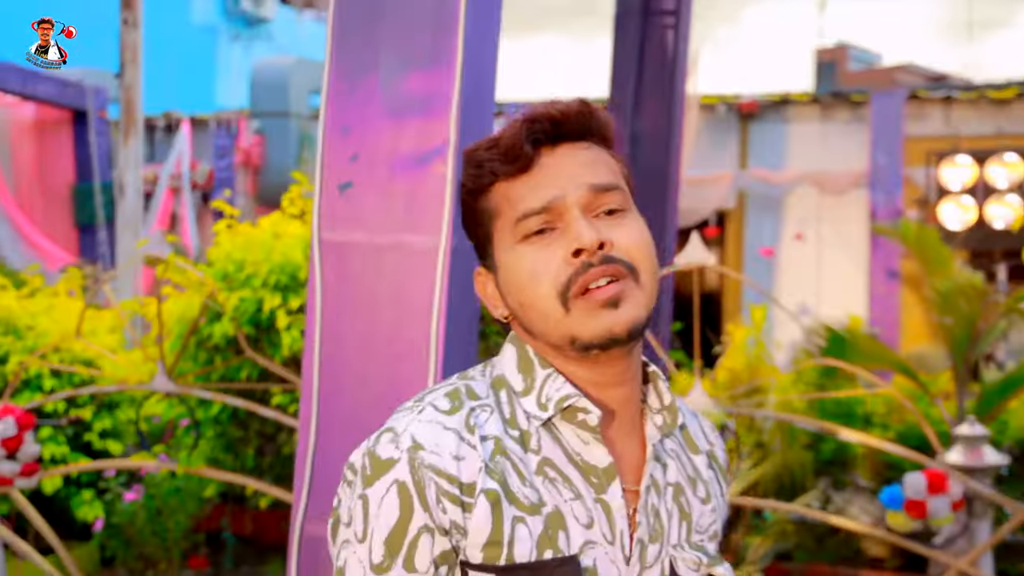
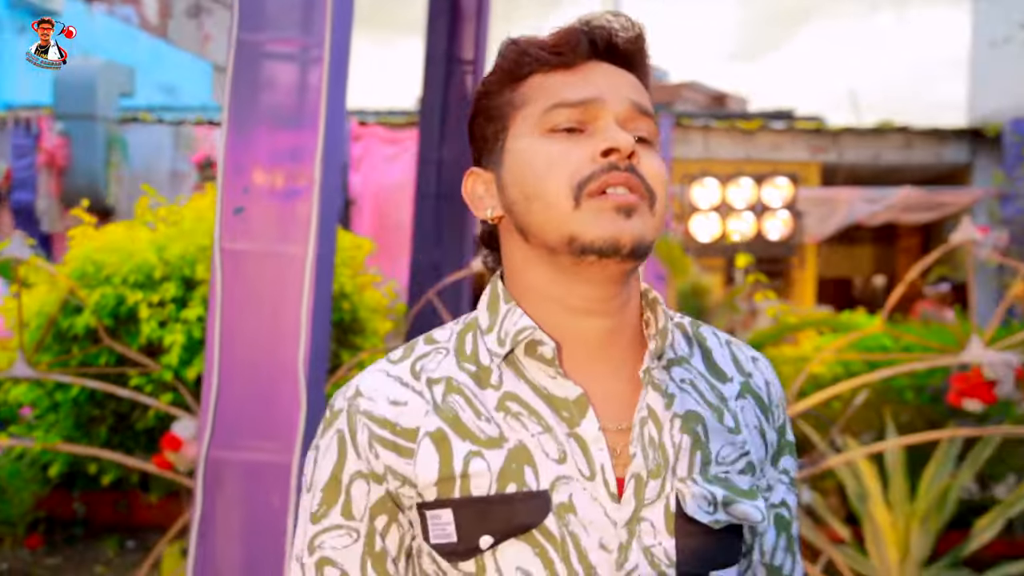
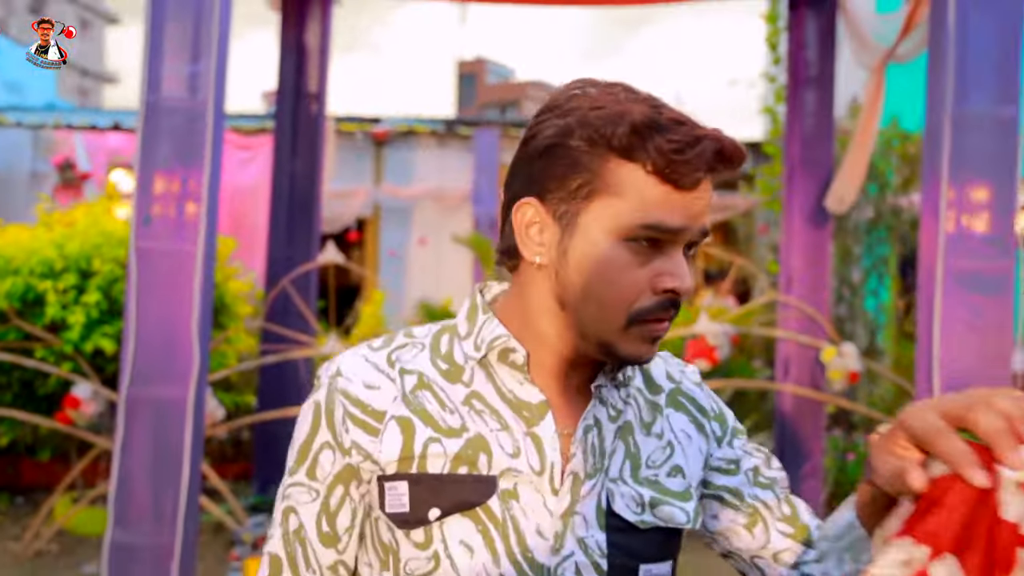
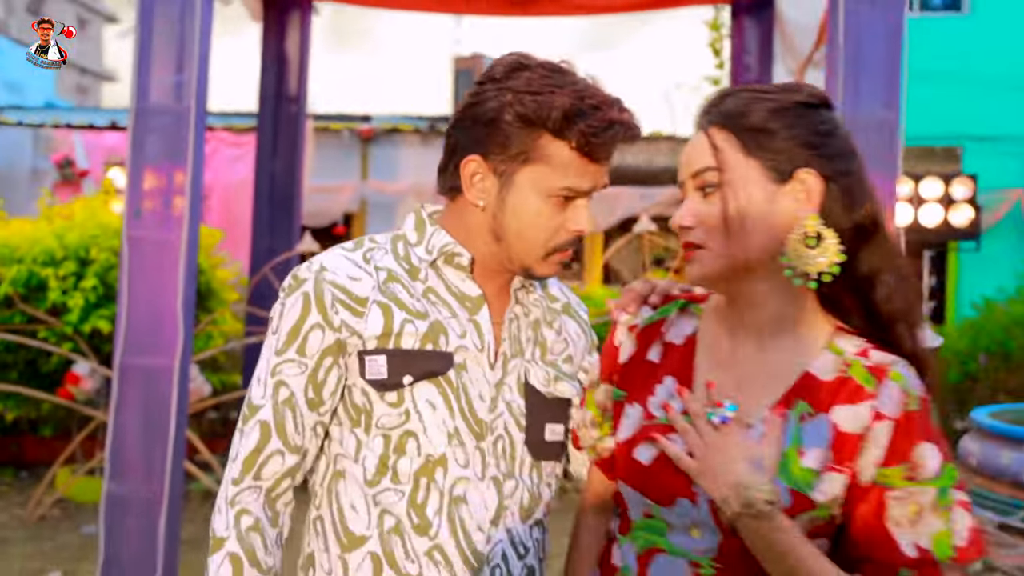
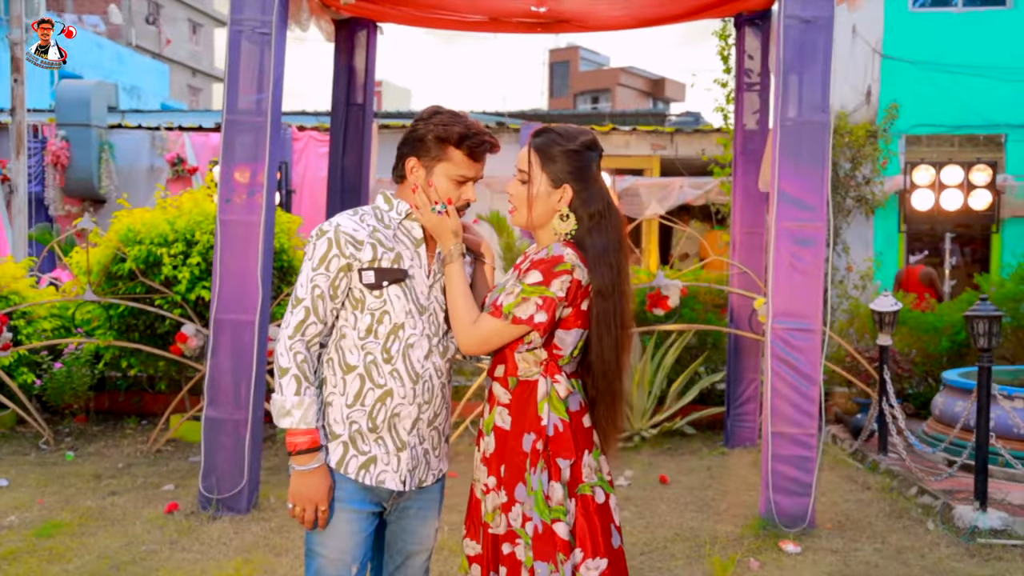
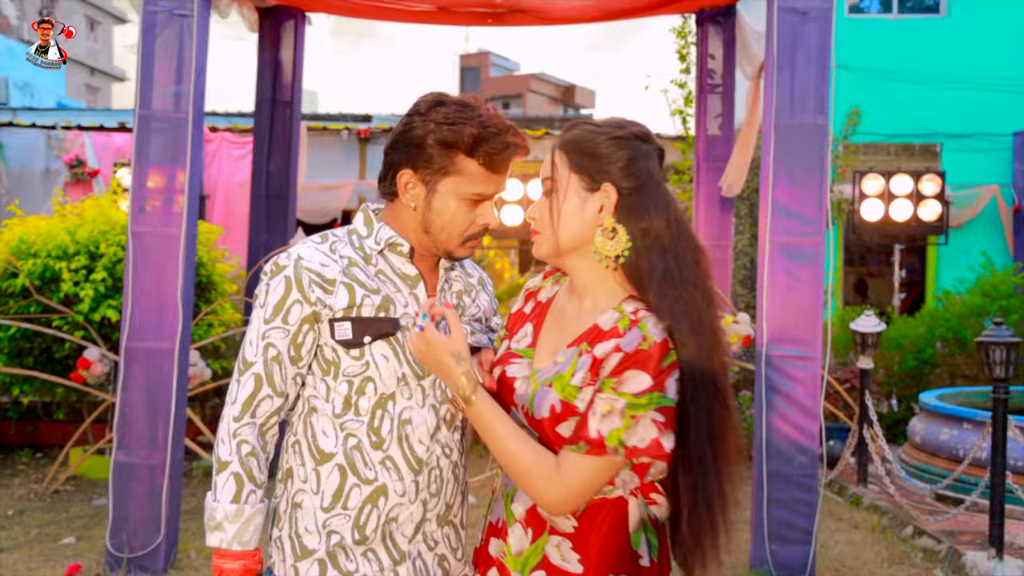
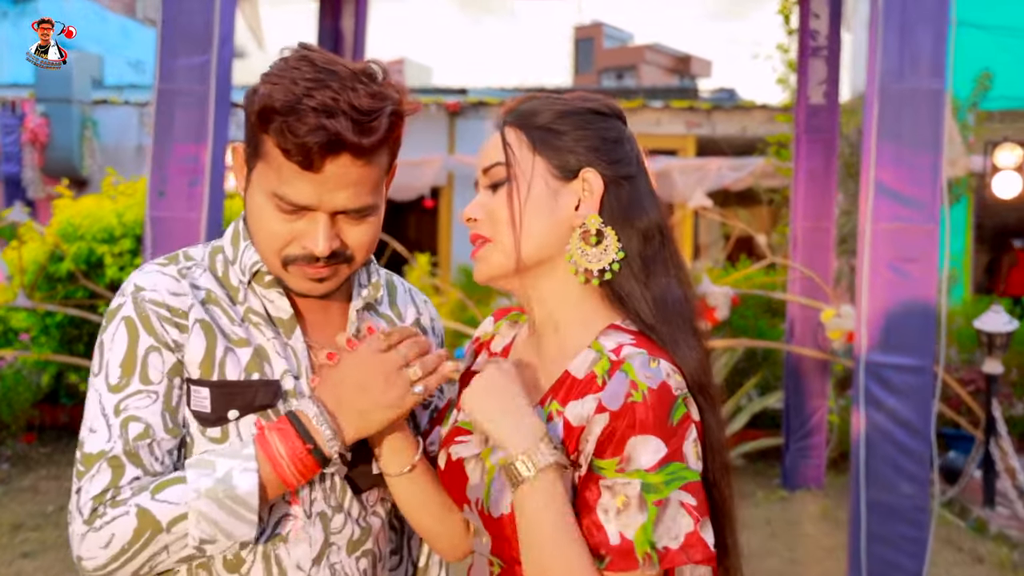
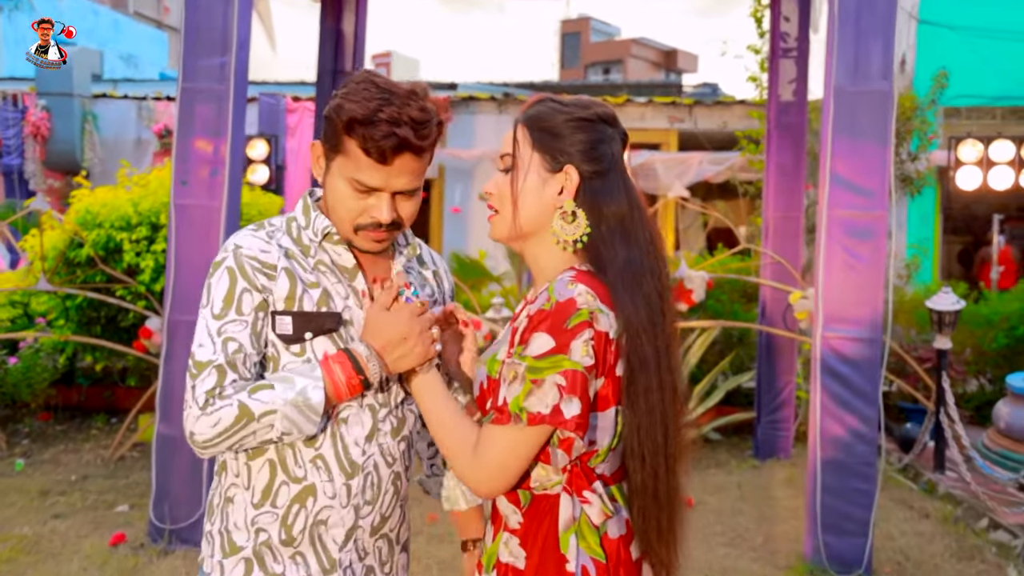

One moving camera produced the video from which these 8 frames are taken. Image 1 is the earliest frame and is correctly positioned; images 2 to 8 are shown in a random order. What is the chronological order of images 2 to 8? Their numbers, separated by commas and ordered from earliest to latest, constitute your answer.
2, 3, 4, 6, 5, 8, 7
